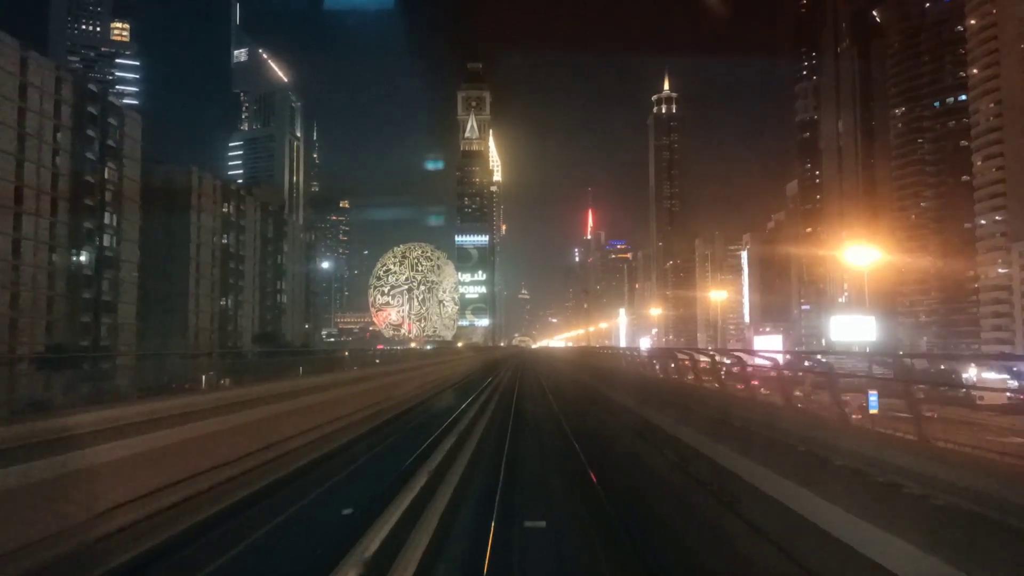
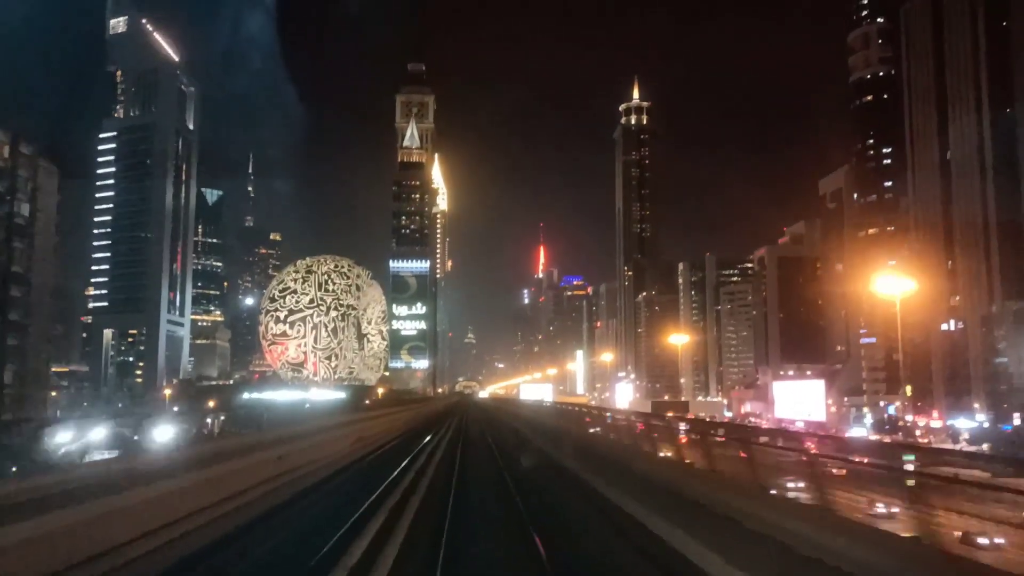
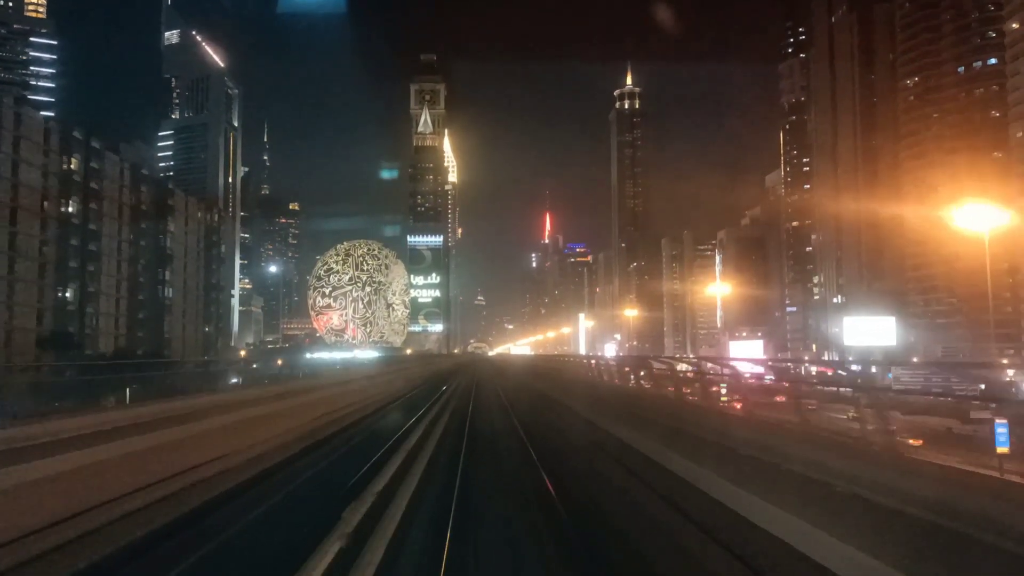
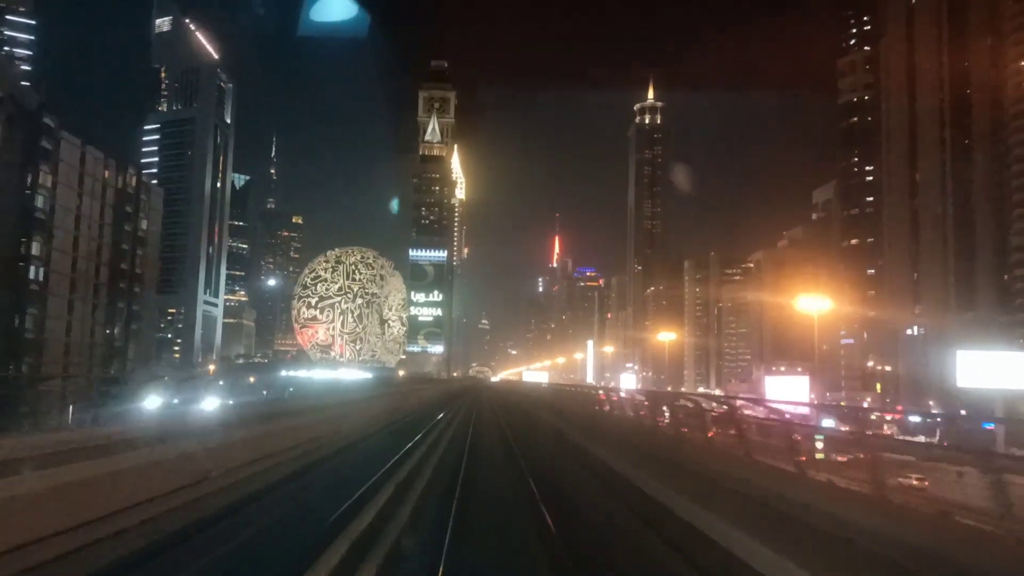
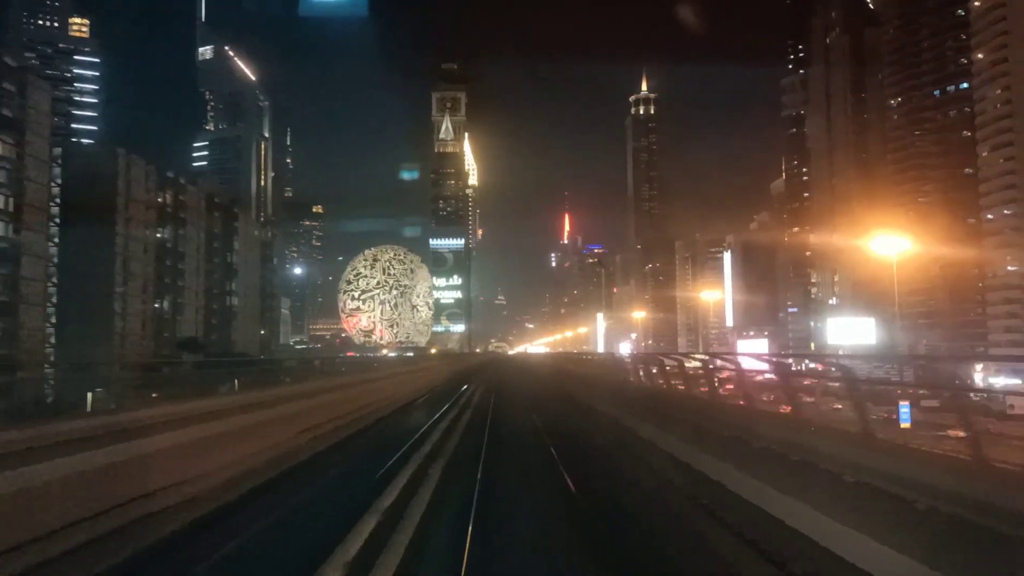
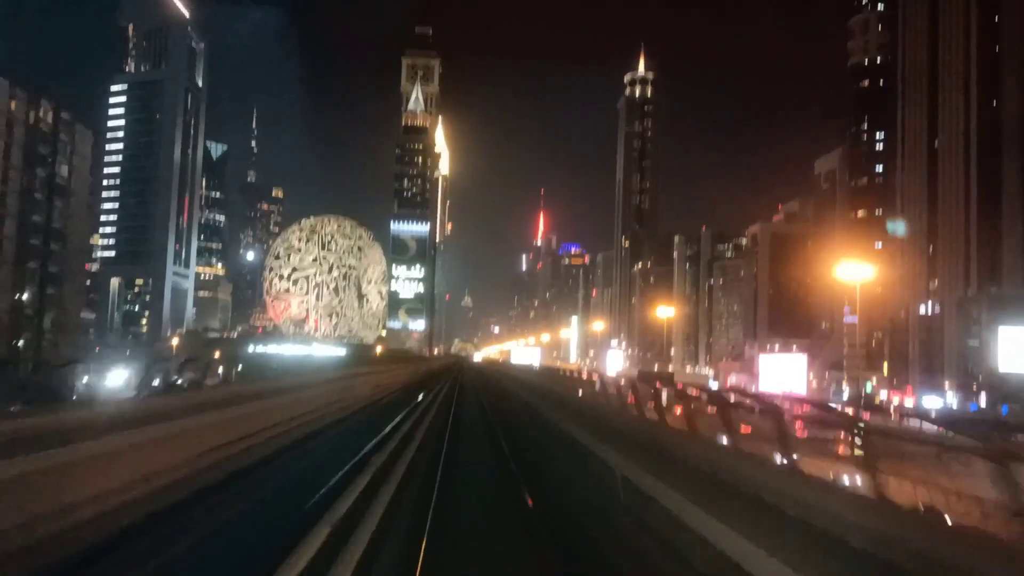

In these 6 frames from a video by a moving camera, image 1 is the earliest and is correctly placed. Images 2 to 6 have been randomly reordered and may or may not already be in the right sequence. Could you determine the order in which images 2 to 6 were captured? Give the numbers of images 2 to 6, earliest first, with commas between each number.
5, 3, 4, 6, 2
